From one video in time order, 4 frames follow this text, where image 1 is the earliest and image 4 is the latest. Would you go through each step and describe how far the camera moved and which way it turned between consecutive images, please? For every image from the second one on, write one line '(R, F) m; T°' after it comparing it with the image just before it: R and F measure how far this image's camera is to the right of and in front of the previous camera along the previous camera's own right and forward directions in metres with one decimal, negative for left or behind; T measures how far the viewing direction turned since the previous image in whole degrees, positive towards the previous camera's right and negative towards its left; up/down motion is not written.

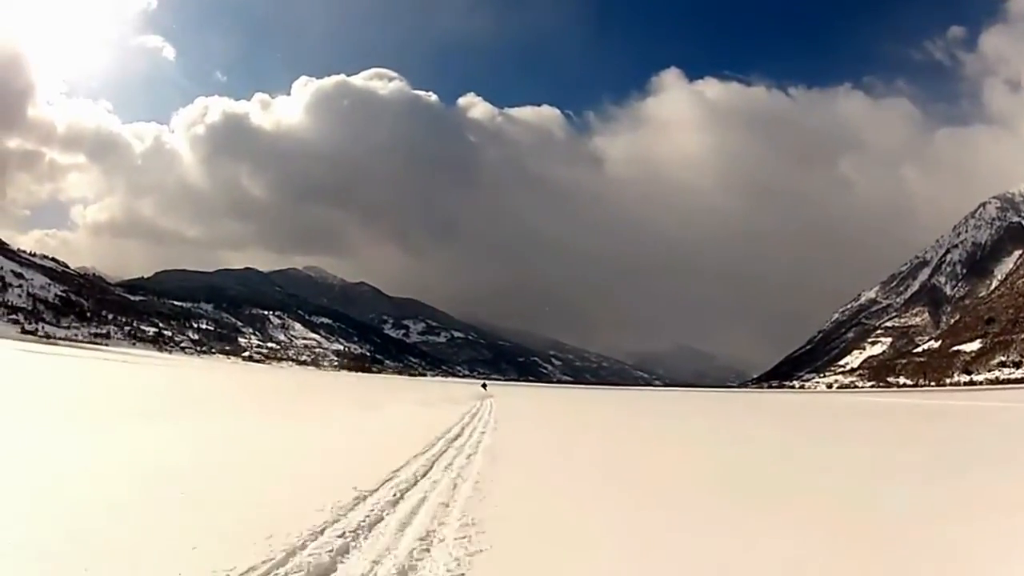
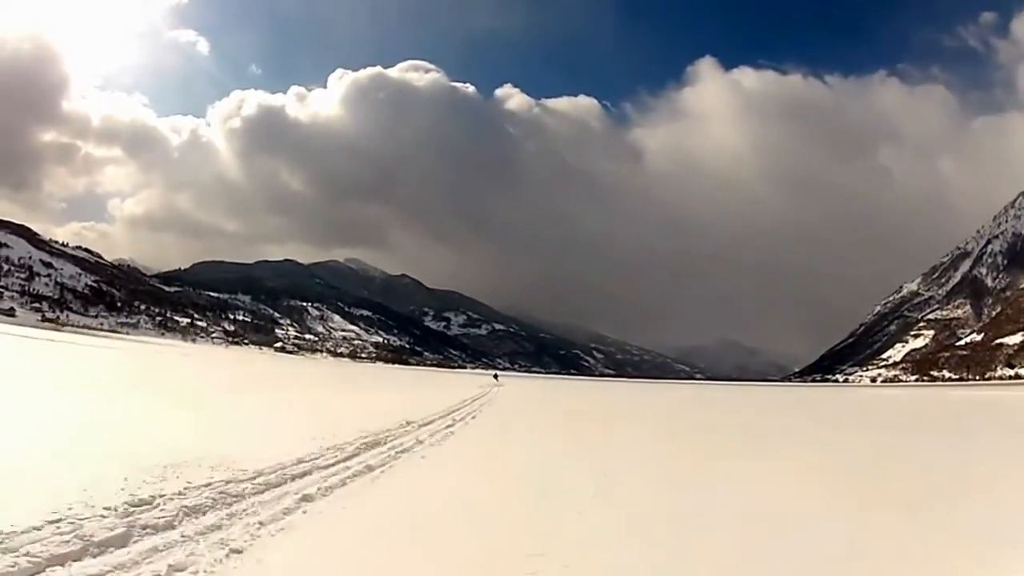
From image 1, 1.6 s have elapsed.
(+0.9, +0.6) m; -3°
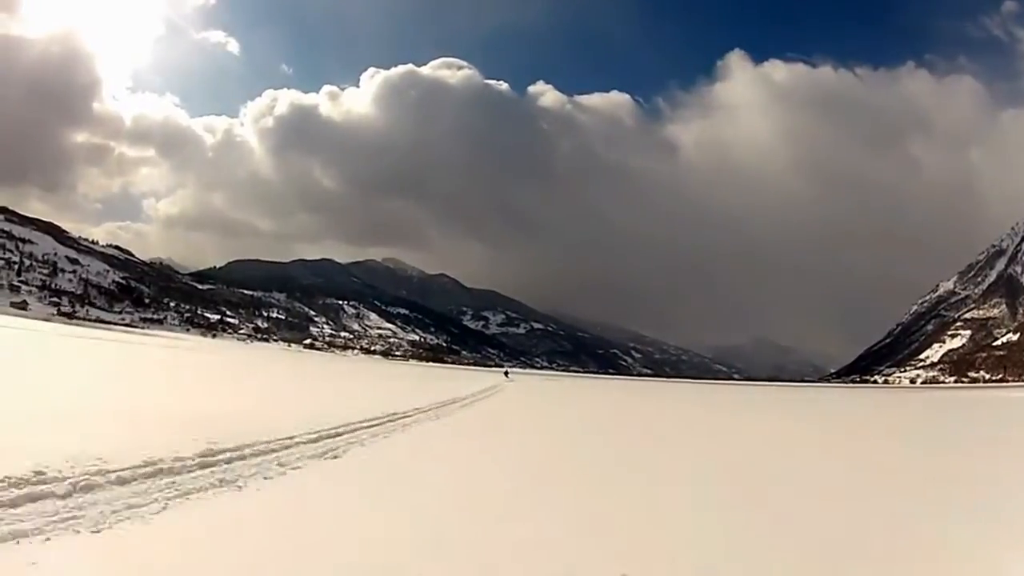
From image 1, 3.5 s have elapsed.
(+1.1, +0.3) m; -3°
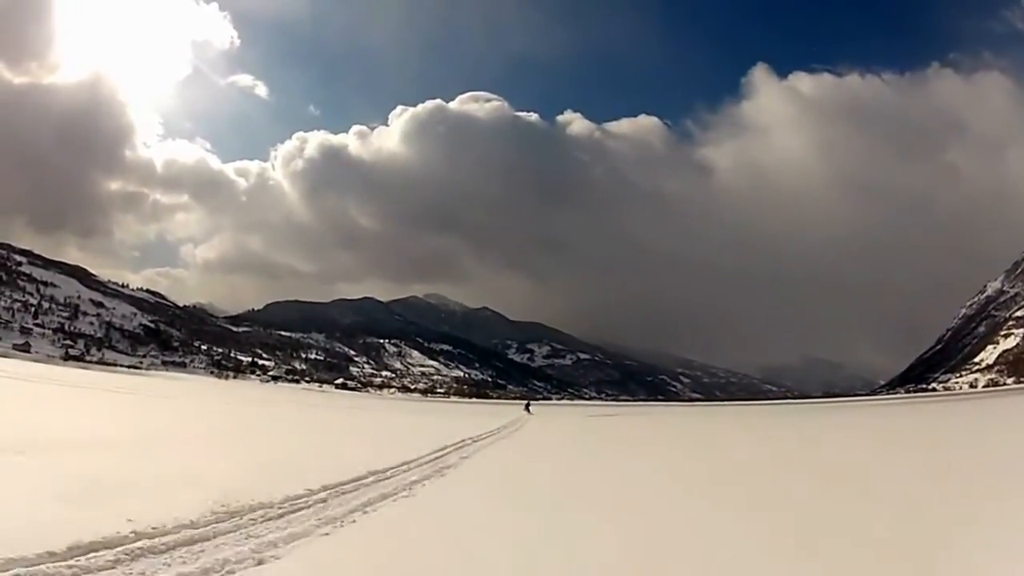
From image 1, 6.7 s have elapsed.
(+1.1, +1.2) m; -3°
